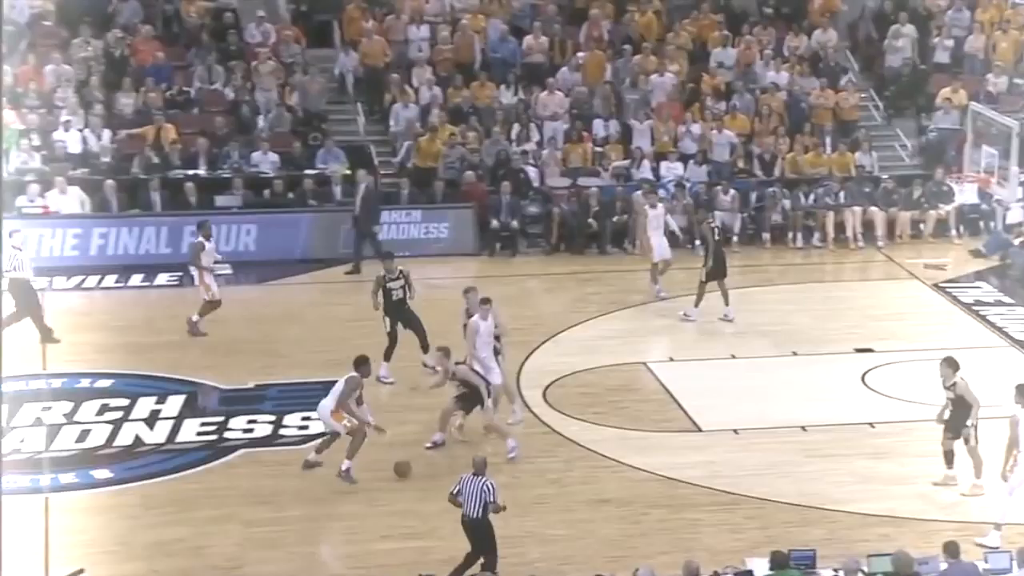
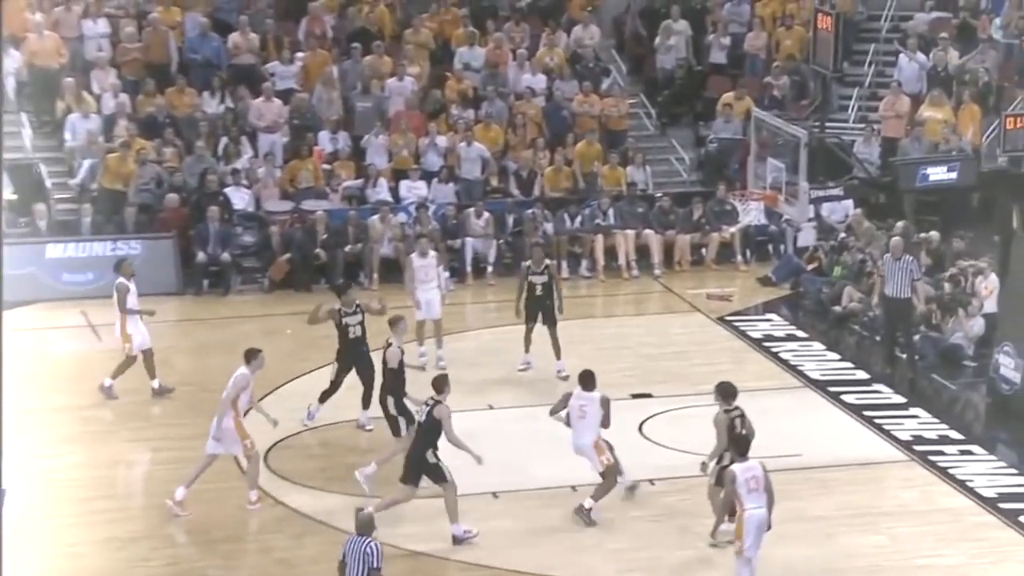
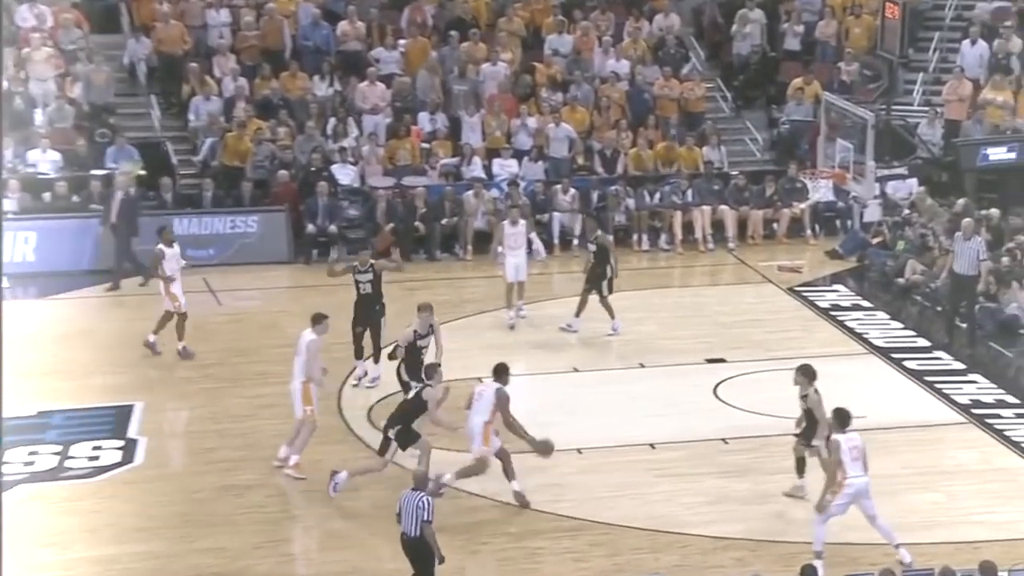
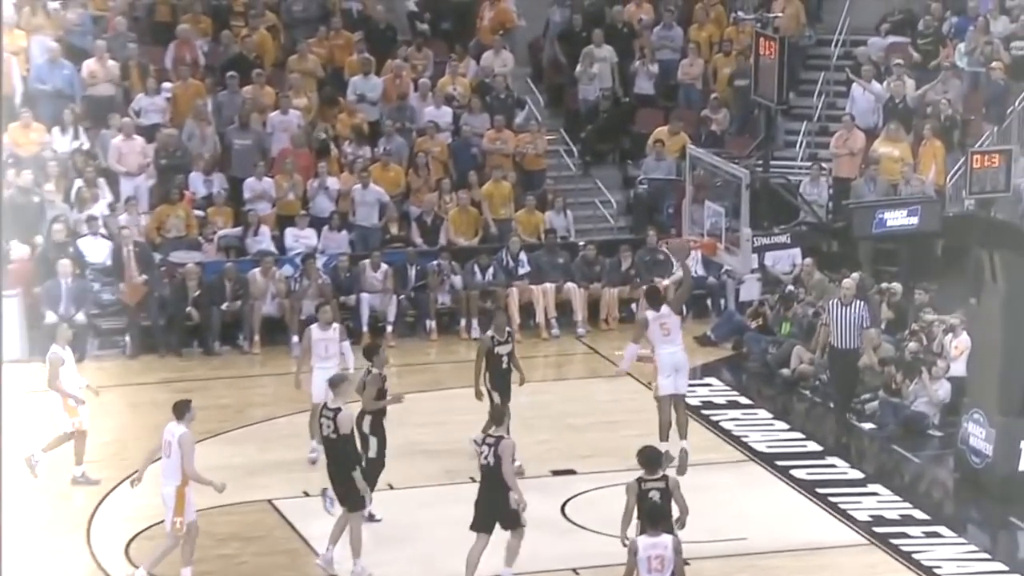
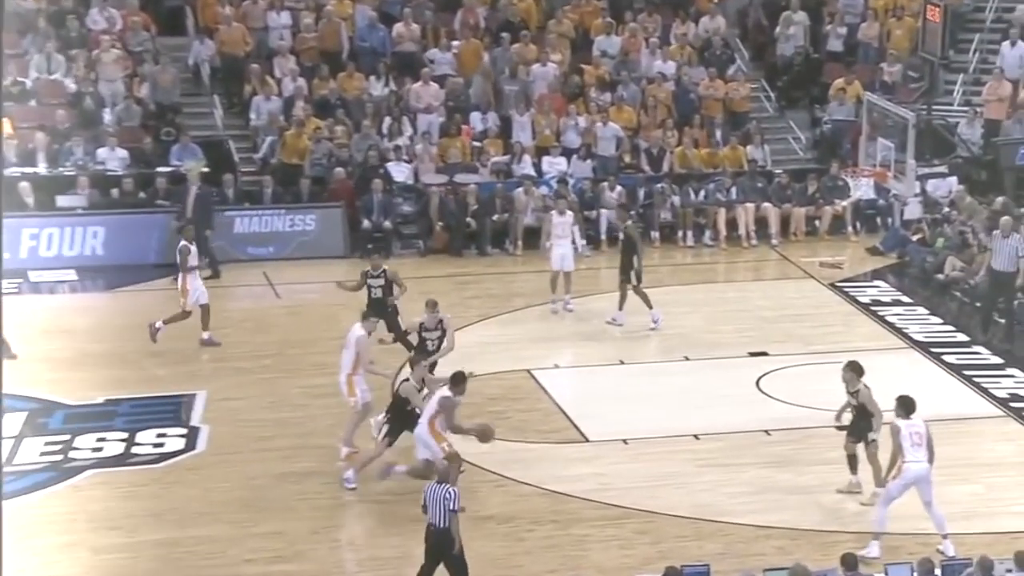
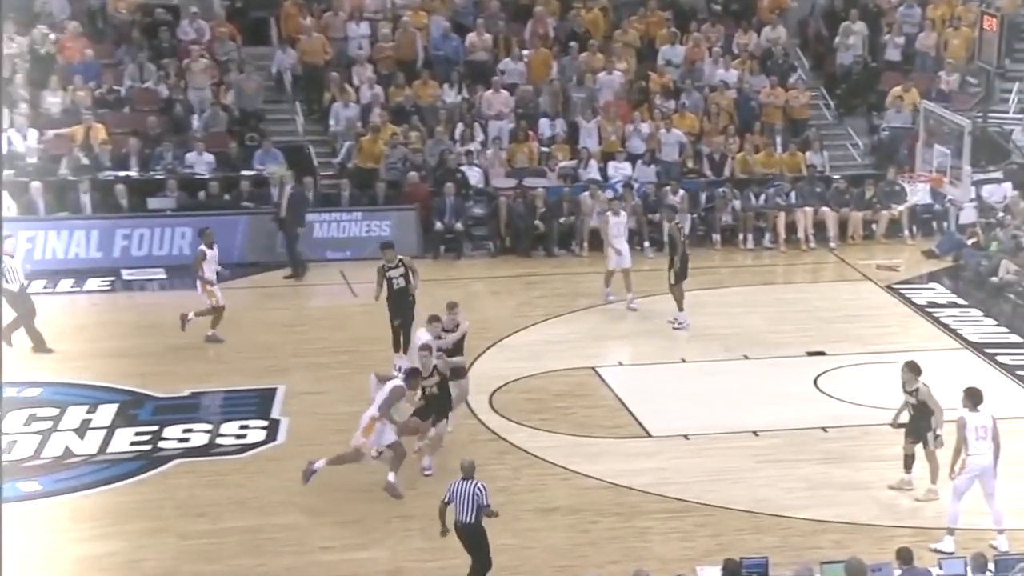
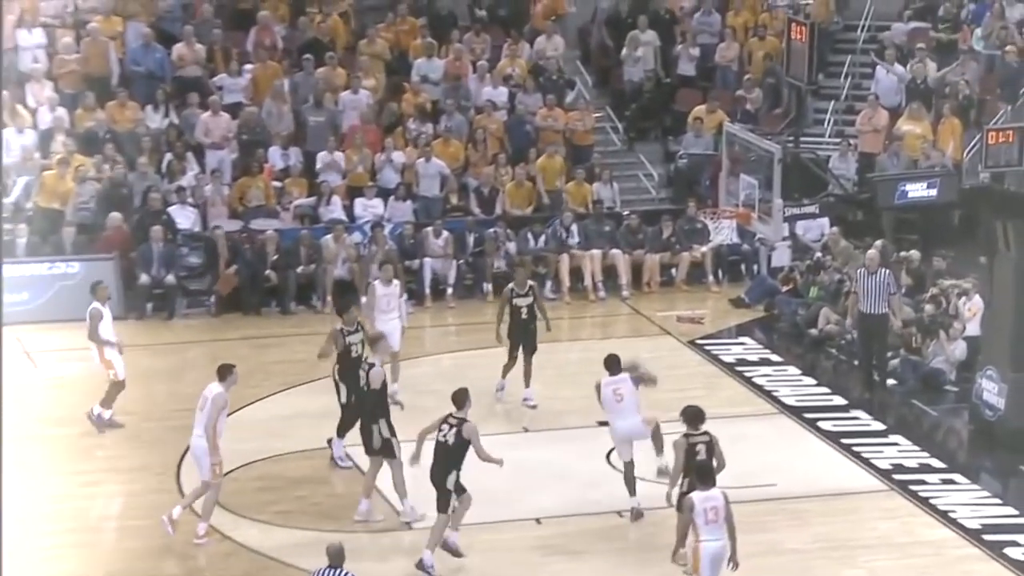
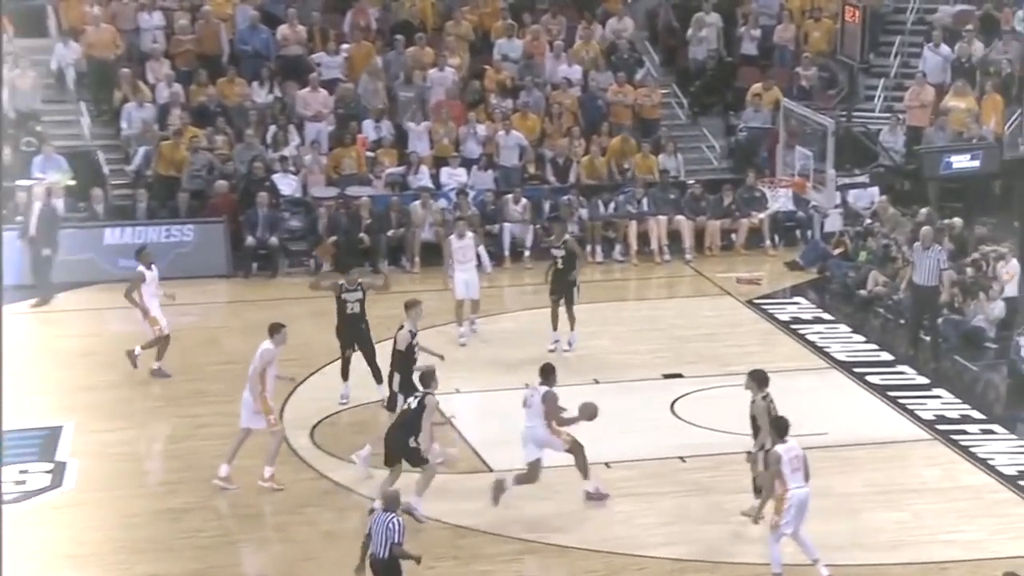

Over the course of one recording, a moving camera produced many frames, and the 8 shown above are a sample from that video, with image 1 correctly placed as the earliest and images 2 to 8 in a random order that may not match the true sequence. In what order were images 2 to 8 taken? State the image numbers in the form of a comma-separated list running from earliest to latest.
6, 5, 3, 8, 2, 7, 4
